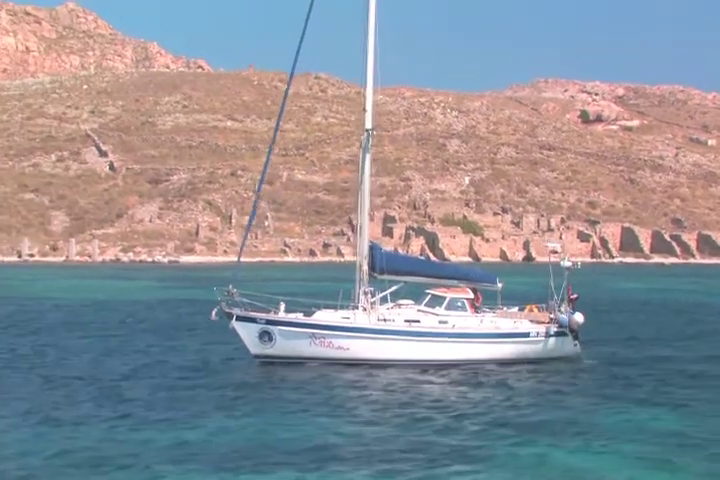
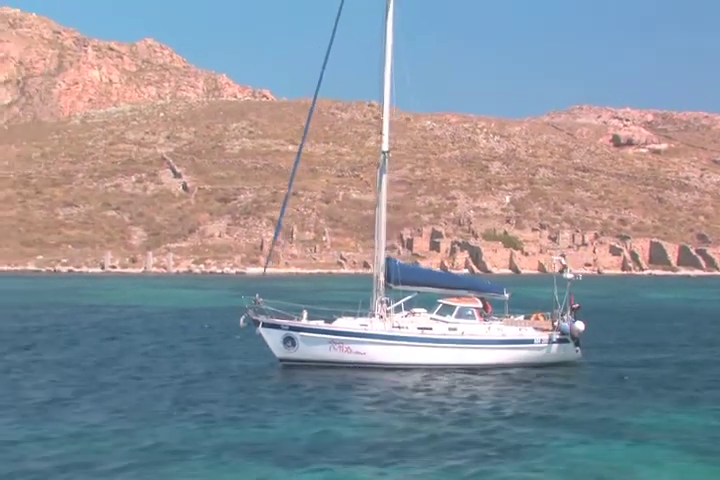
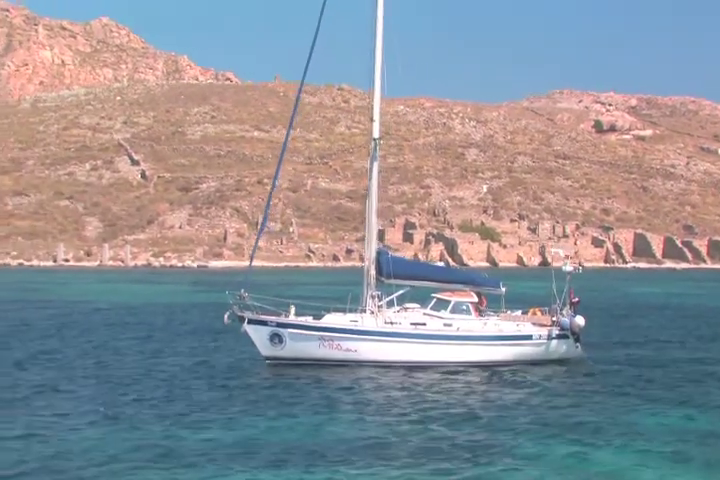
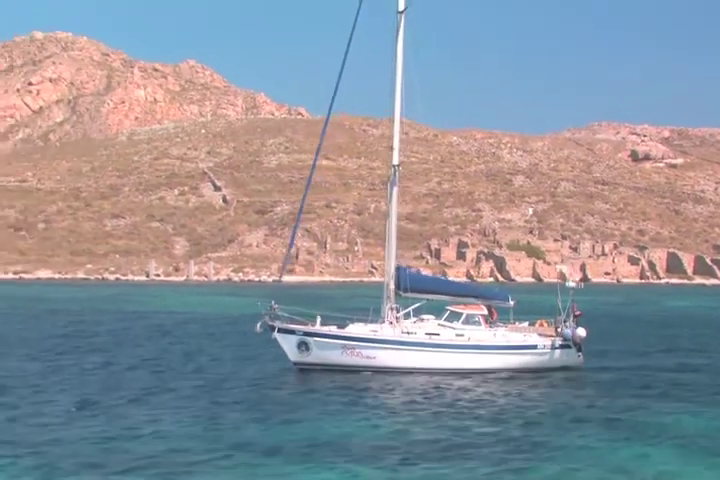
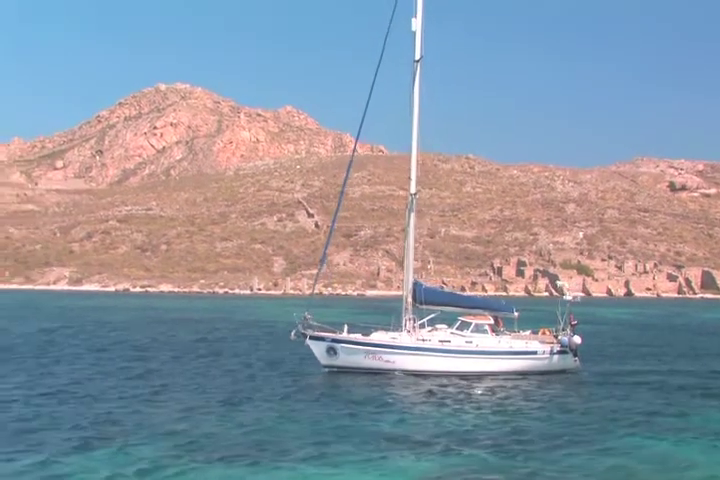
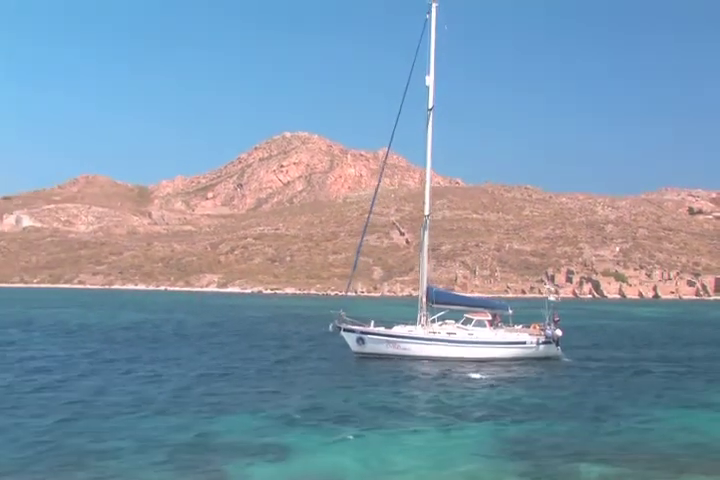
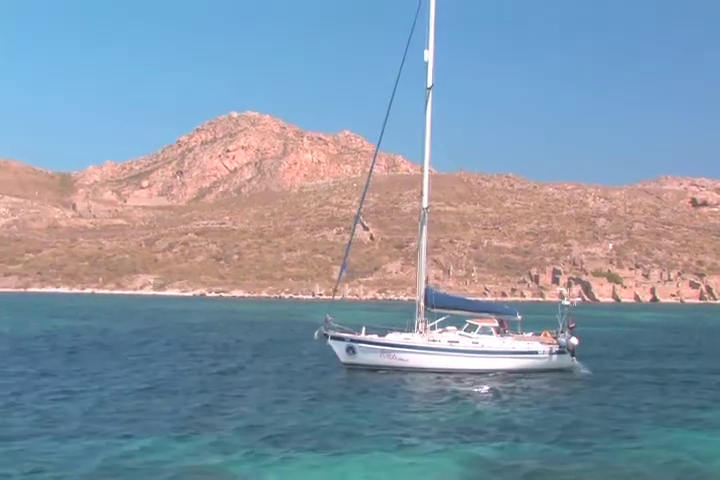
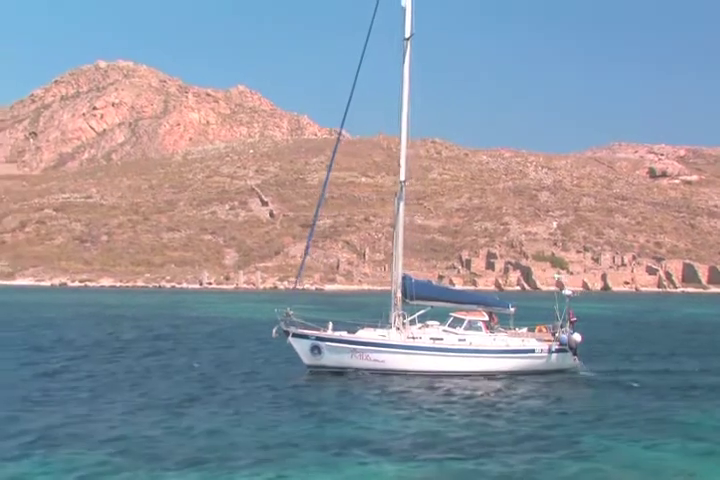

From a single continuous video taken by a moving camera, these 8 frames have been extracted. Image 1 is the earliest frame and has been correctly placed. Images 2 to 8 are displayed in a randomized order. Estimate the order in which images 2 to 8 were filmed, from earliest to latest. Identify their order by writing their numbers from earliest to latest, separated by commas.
3, 2, 4, 8, 5, 7, 6
